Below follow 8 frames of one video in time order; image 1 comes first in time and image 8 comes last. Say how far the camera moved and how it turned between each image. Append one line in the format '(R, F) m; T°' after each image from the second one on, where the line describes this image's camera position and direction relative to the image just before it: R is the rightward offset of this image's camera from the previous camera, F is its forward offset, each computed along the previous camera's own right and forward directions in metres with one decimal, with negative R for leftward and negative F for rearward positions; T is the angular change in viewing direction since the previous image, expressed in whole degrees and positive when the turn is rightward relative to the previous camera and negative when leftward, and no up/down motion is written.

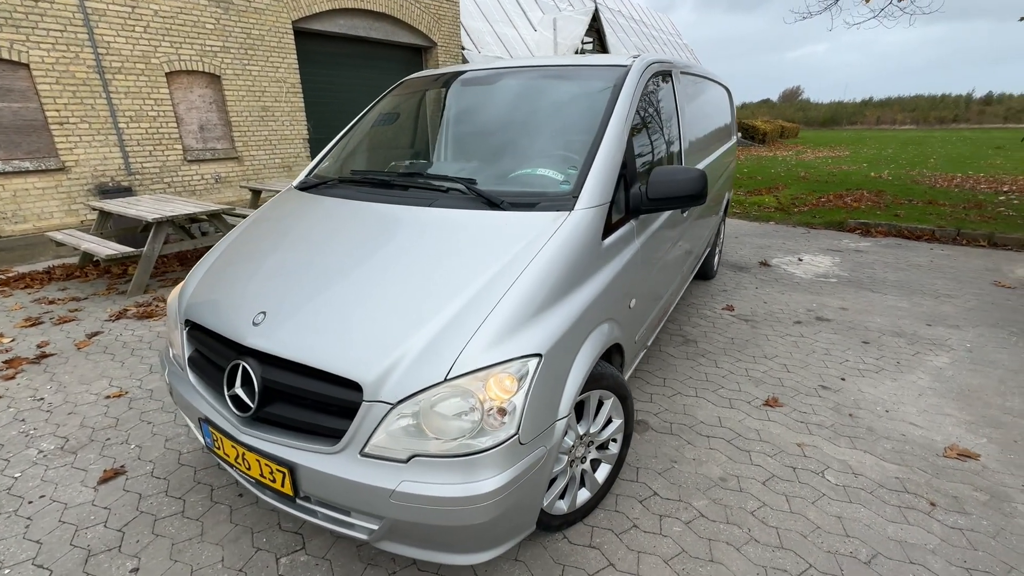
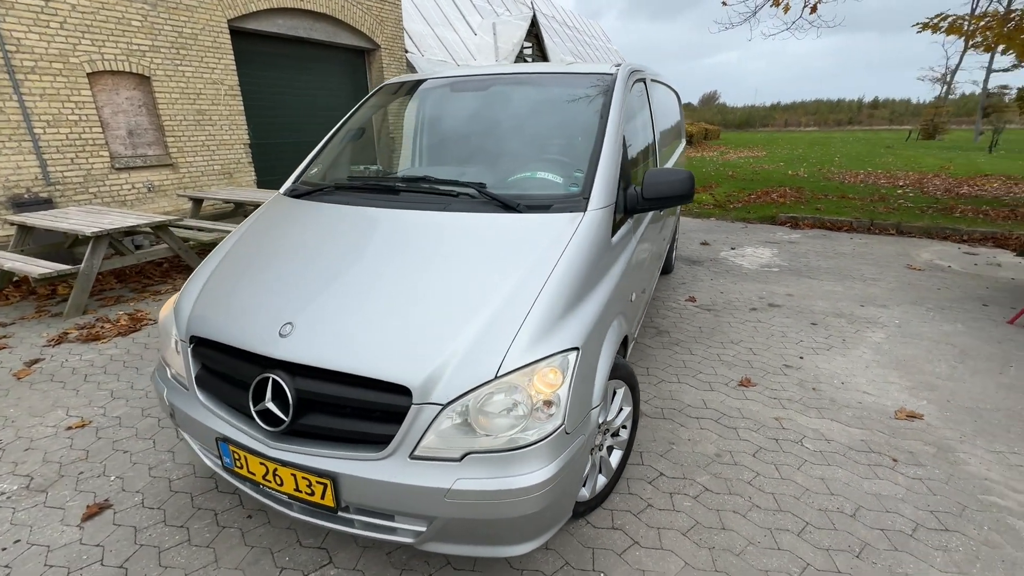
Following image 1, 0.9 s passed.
(-0.3, -0.1) m; +7°
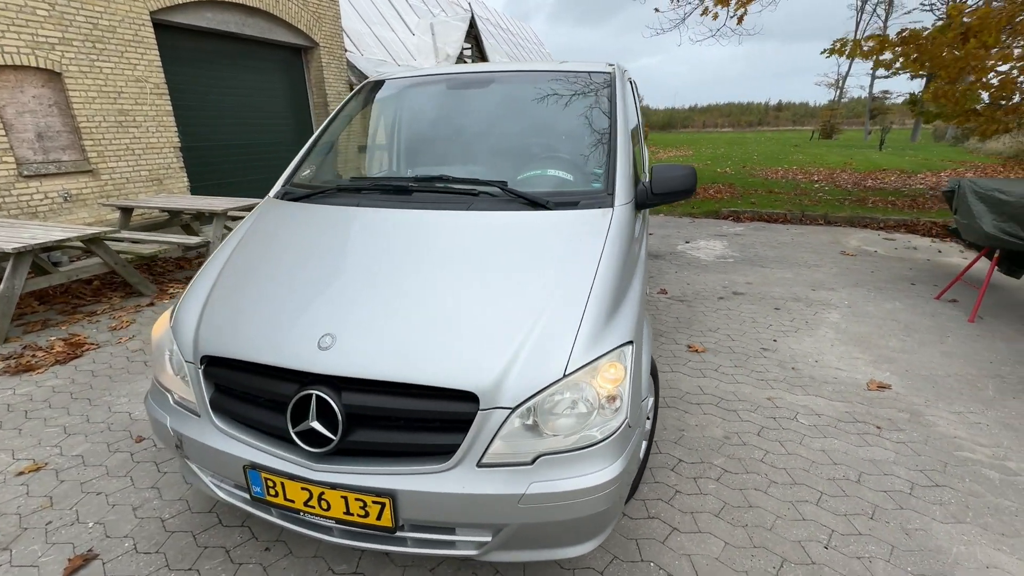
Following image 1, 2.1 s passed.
(-0.4, +0.1) m; +7°
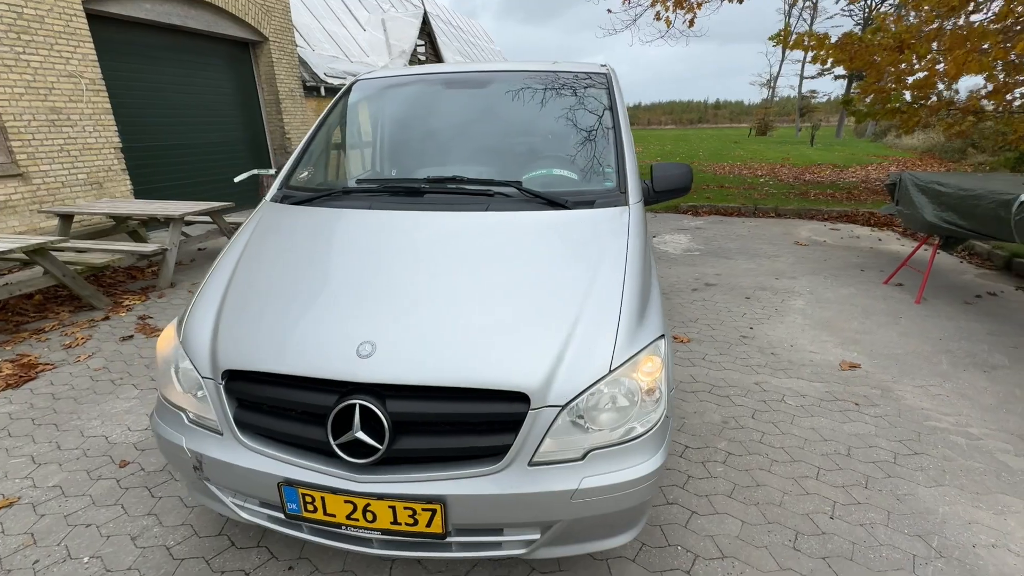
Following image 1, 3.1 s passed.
(-0.3, 0.0) m; +6°
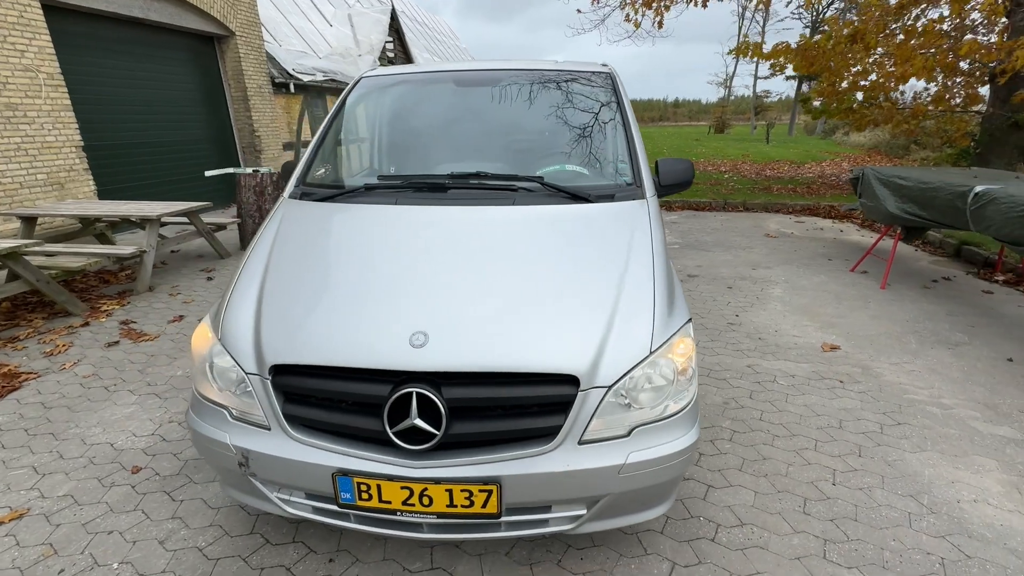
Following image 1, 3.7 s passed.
(-0.3, -0.1) m; +4°
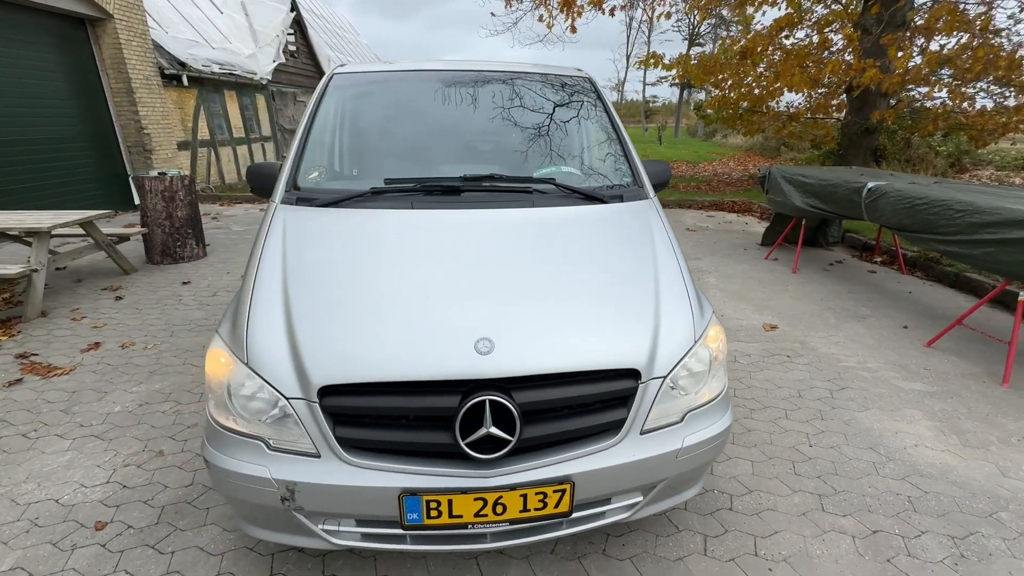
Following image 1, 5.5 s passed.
(-0.5, 0.0) m; +11°
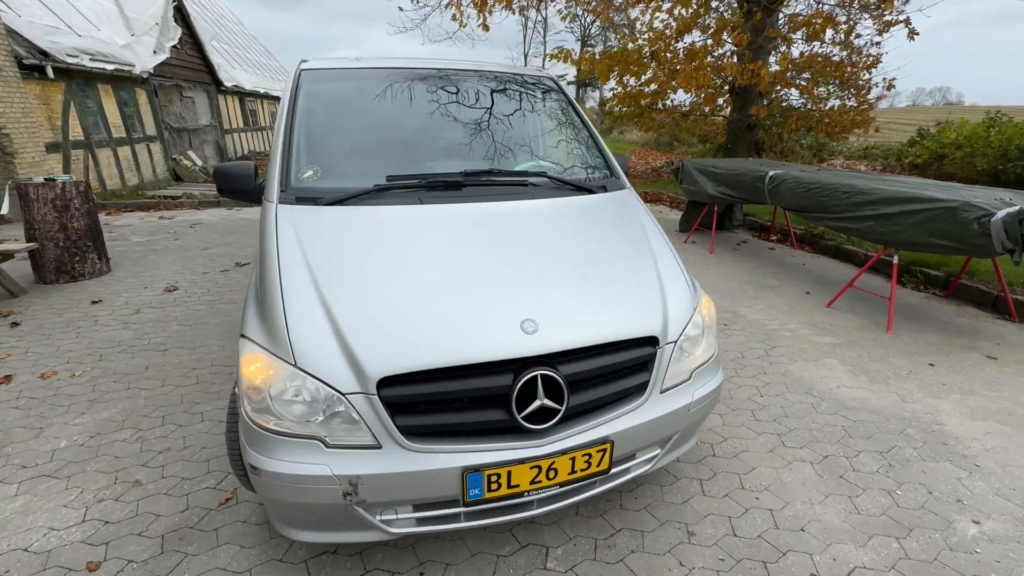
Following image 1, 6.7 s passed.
(-0.5, -0.1) m; +11°
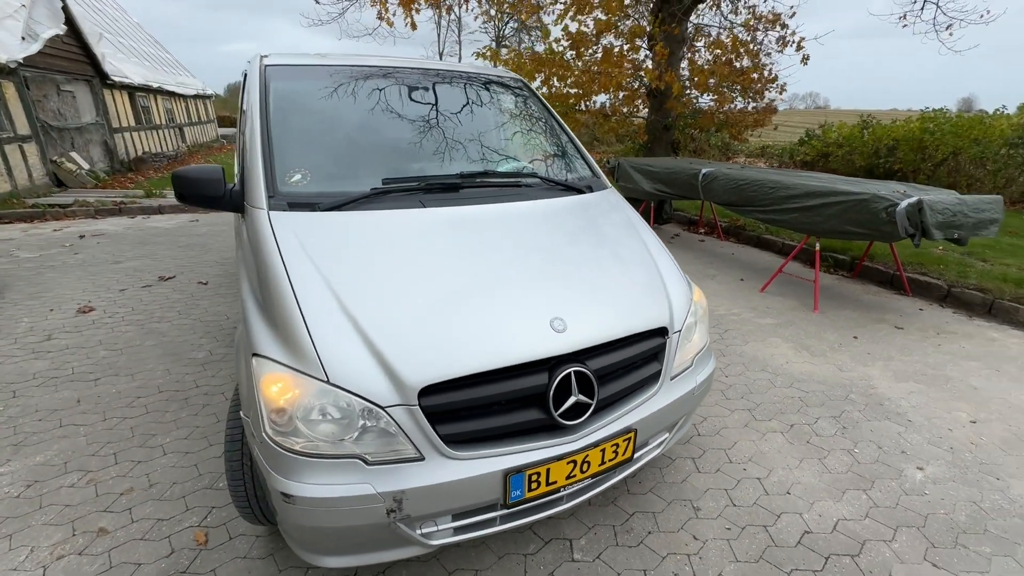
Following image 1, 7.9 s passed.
(-0.4, 0.0) m; +9°
